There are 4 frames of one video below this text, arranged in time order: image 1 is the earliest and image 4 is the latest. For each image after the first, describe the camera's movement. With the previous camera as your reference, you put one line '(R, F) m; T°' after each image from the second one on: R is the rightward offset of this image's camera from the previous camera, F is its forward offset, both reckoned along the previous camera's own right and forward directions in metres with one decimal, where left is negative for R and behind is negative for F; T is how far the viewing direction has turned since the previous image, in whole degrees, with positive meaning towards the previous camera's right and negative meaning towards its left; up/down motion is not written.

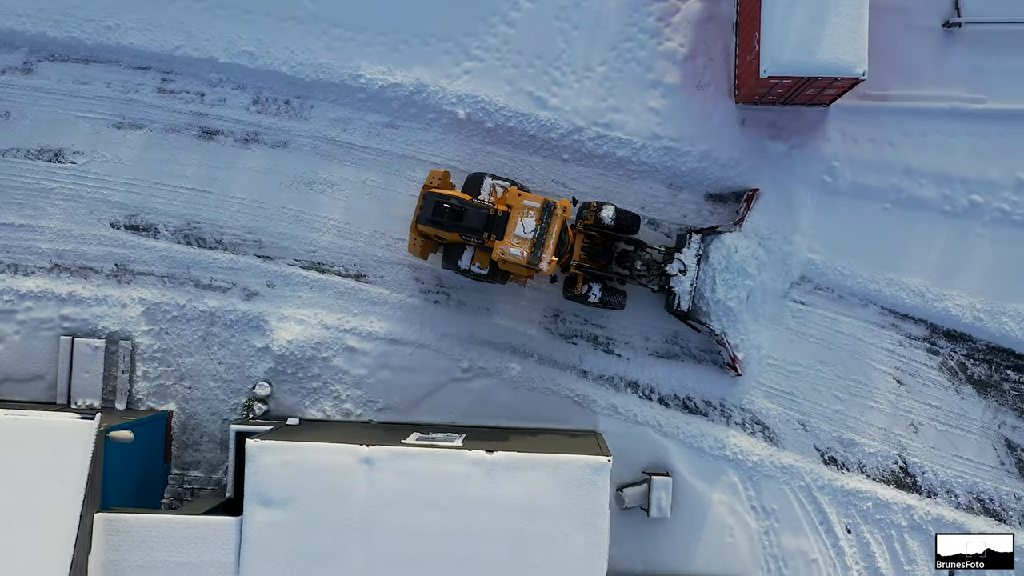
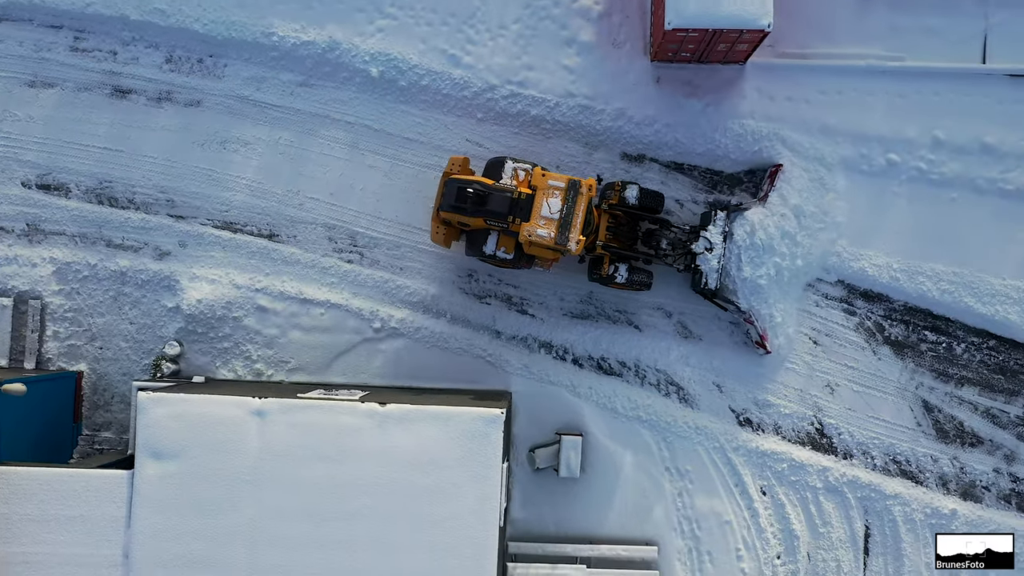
(+1.0, +0.1) m; 0°
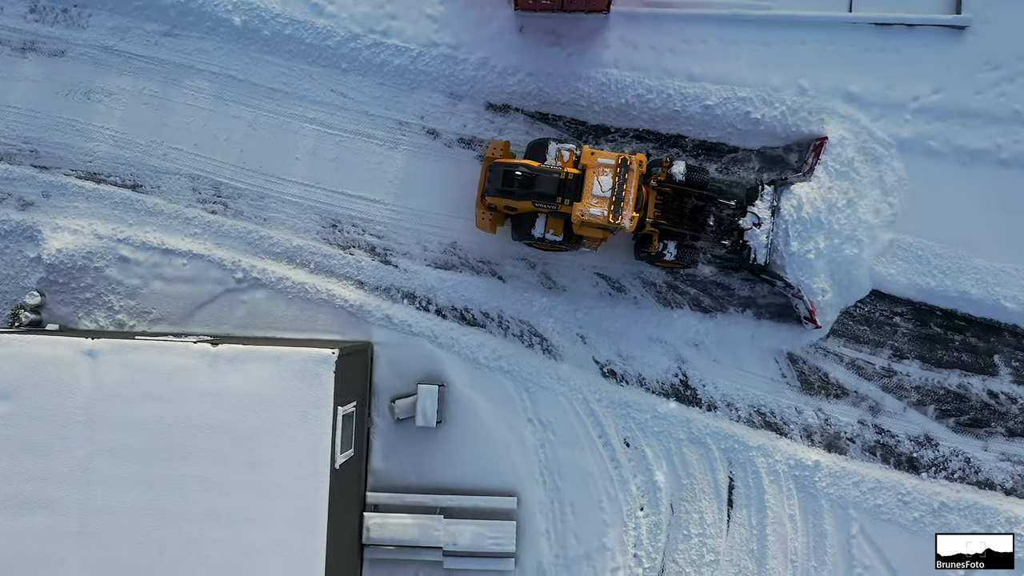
(+1.5, +0.1) m; 0°
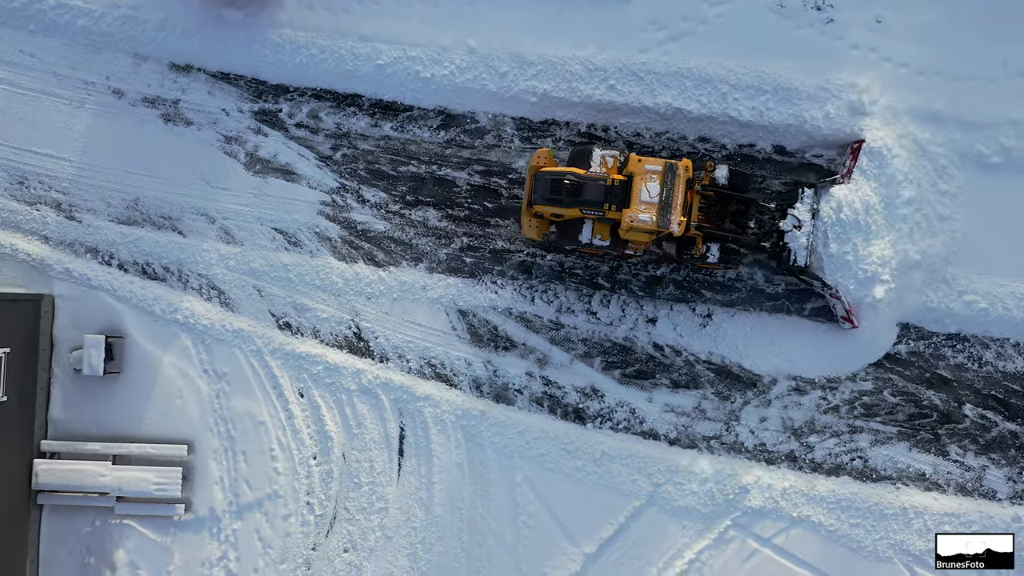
(+3.6, -0.2) m; 0°
